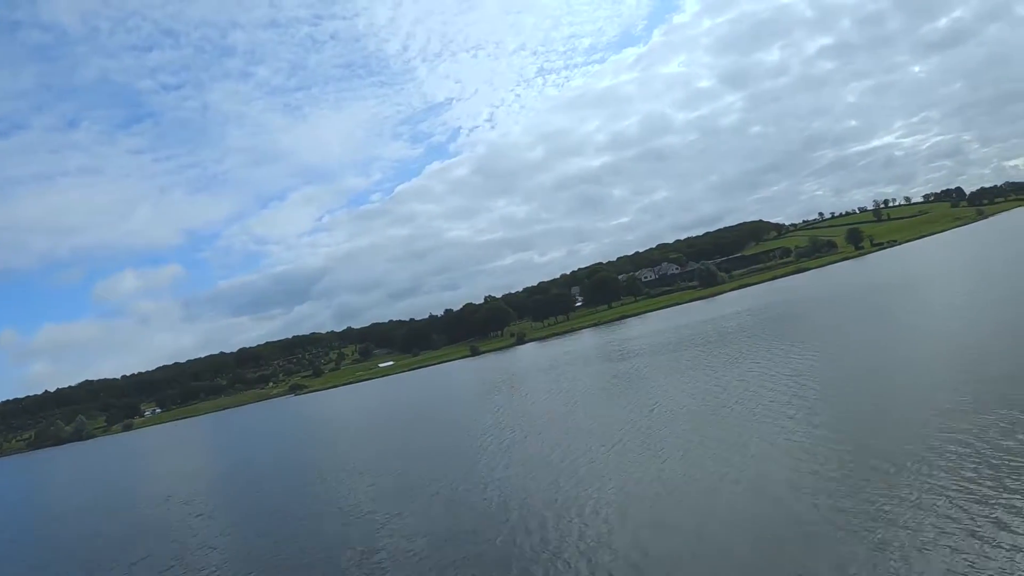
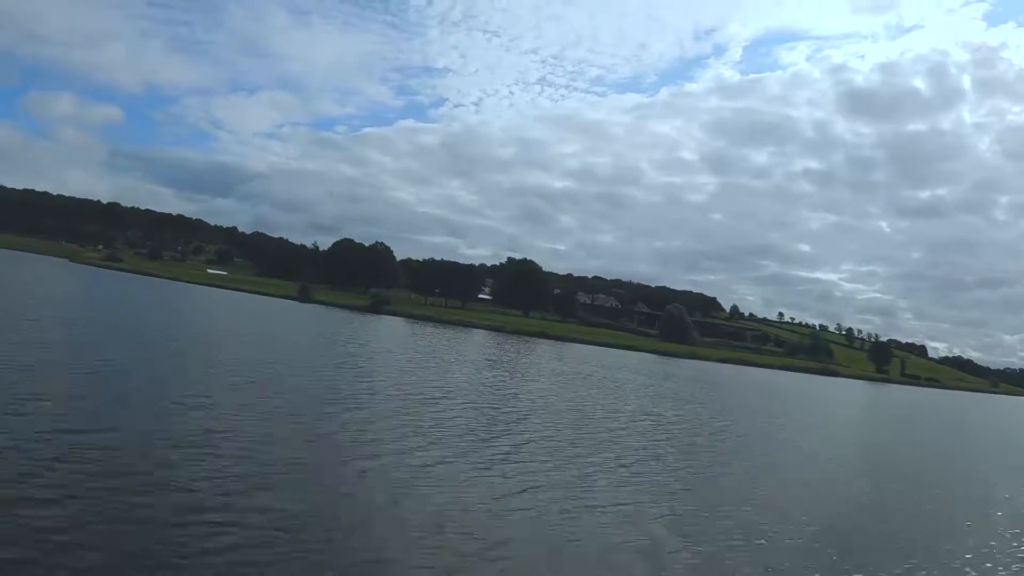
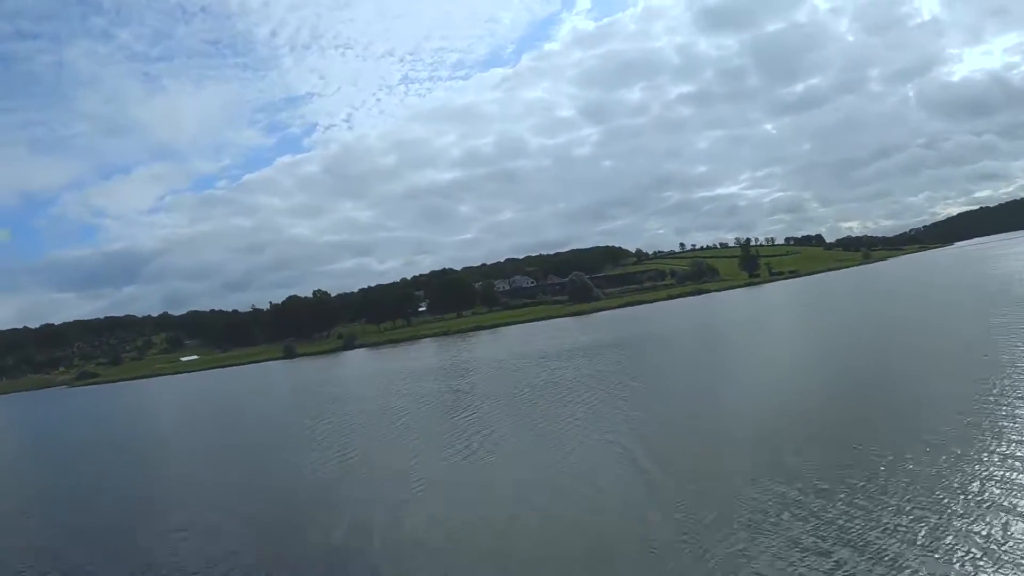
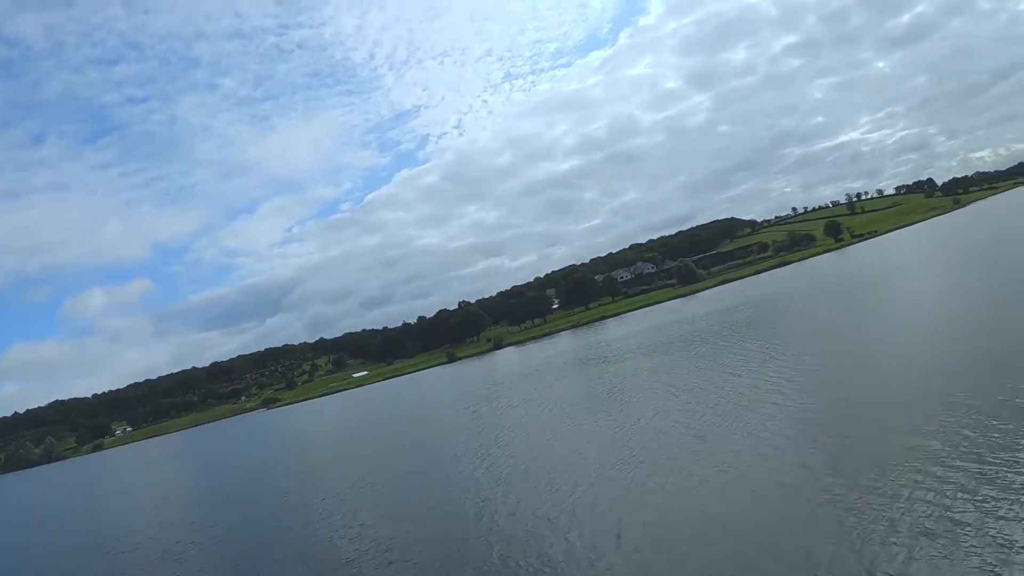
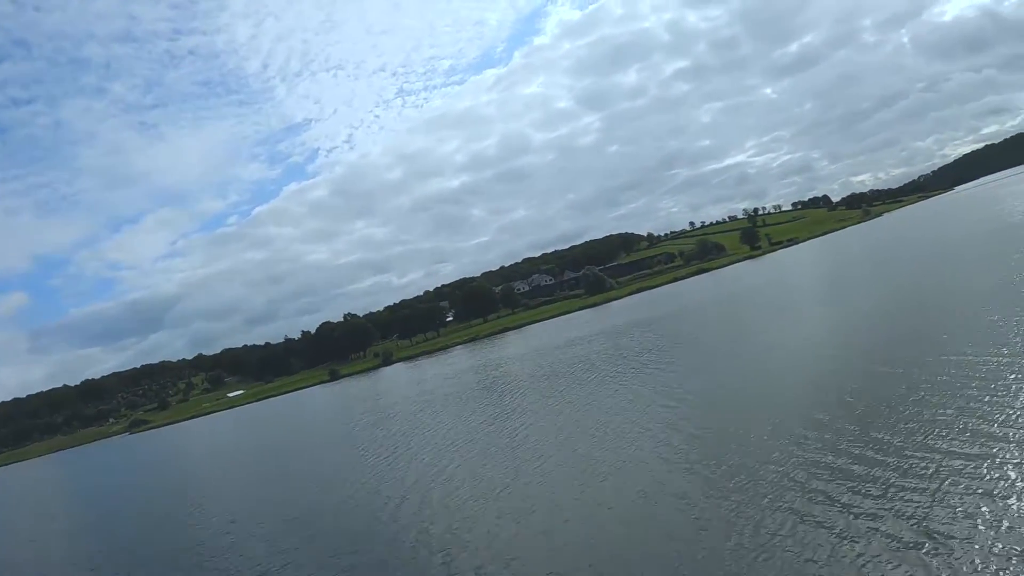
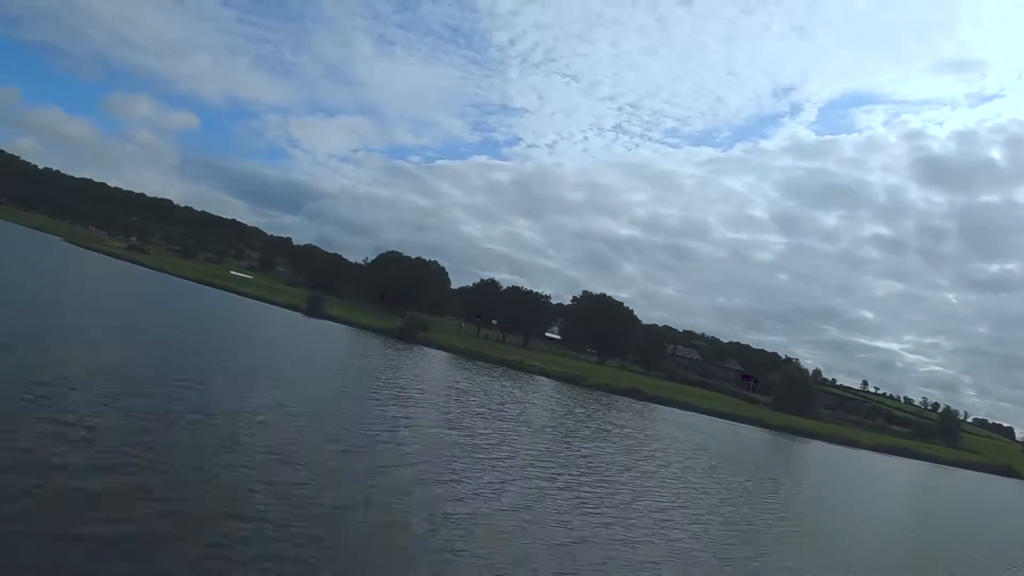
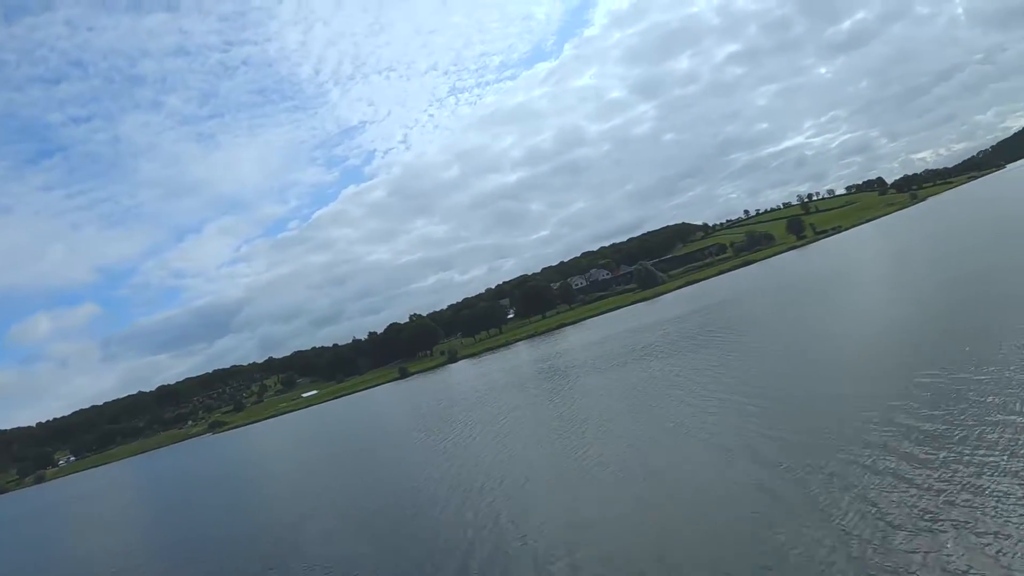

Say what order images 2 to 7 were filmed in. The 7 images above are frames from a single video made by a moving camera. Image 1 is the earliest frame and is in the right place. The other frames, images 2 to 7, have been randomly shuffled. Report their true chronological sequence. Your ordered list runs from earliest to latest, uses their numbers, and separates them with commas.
4, 7, 5, 3, 2, 6
